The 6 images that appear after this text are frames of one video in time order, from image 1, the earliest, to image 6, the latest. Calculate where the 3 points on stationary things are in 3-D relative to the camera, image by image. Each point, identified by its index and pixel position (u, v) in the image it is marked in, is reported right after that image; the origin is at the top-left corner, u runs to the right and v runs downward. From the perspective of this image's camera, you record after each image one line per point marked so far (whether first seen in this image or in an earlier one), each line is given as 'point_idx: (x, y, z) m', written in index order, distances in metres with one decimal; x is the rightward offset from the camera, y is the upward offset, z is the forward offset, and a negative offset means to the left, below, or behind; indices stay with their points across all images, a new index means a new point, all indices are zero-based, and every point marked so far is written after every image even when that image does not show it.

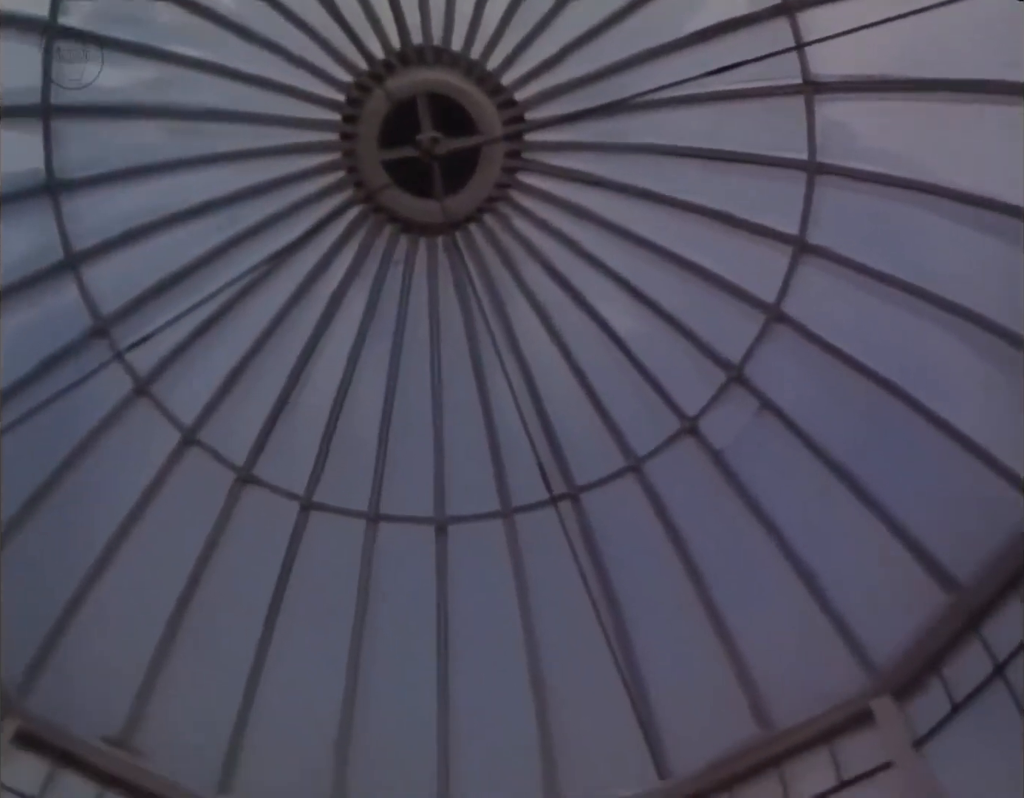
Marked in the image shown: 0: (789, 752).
0: (+2.1, -2.7, +9.6) m
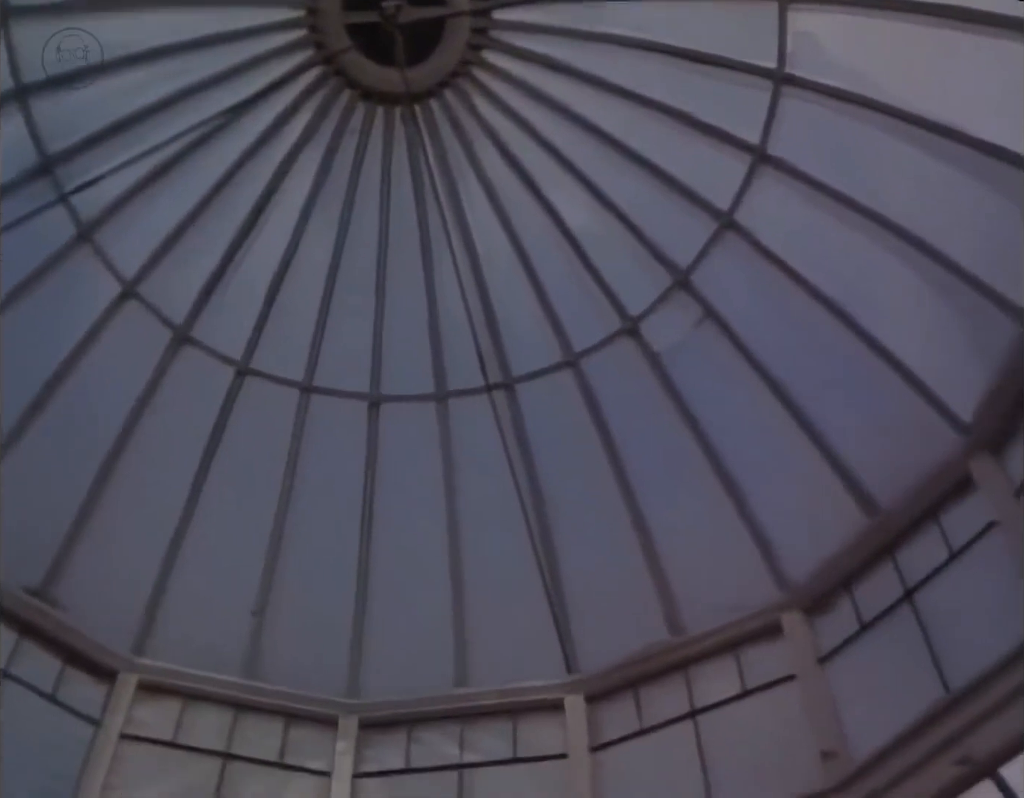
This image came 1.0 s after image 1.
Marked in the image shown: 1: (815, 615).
0: (+1.4, -1.9, +10.2) m
1: (+2.3, -1.6, +10.0) m
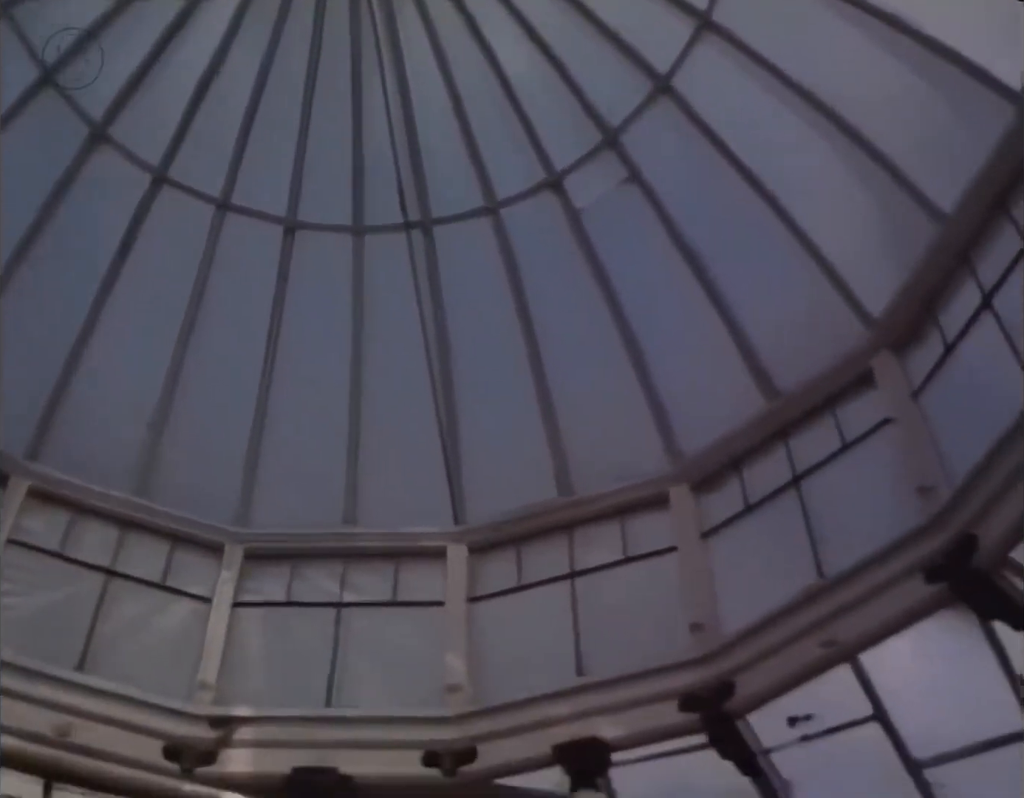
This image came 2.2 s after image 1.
0: (+0.5, -0.9, +10.4) m
1: (+1.4, -0.7, +10.1) m
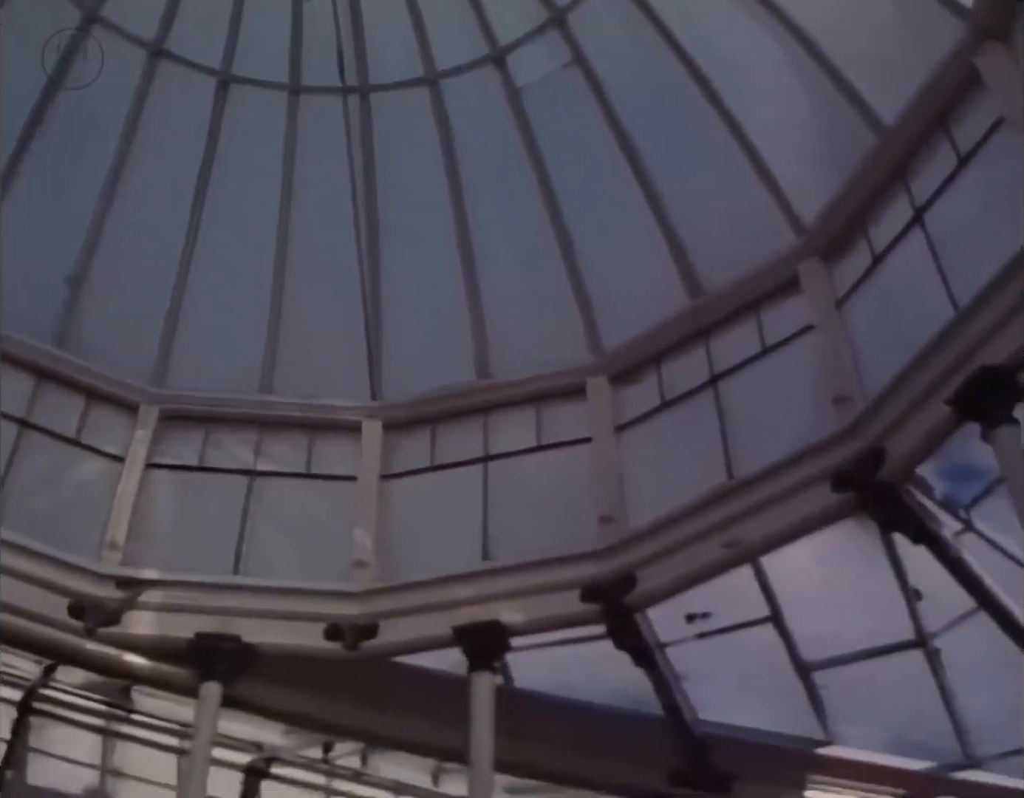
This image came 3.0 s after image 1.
0: (-0.1, 0.0, +10.4) m
1: (+0.8, +0.1, +10.2) m
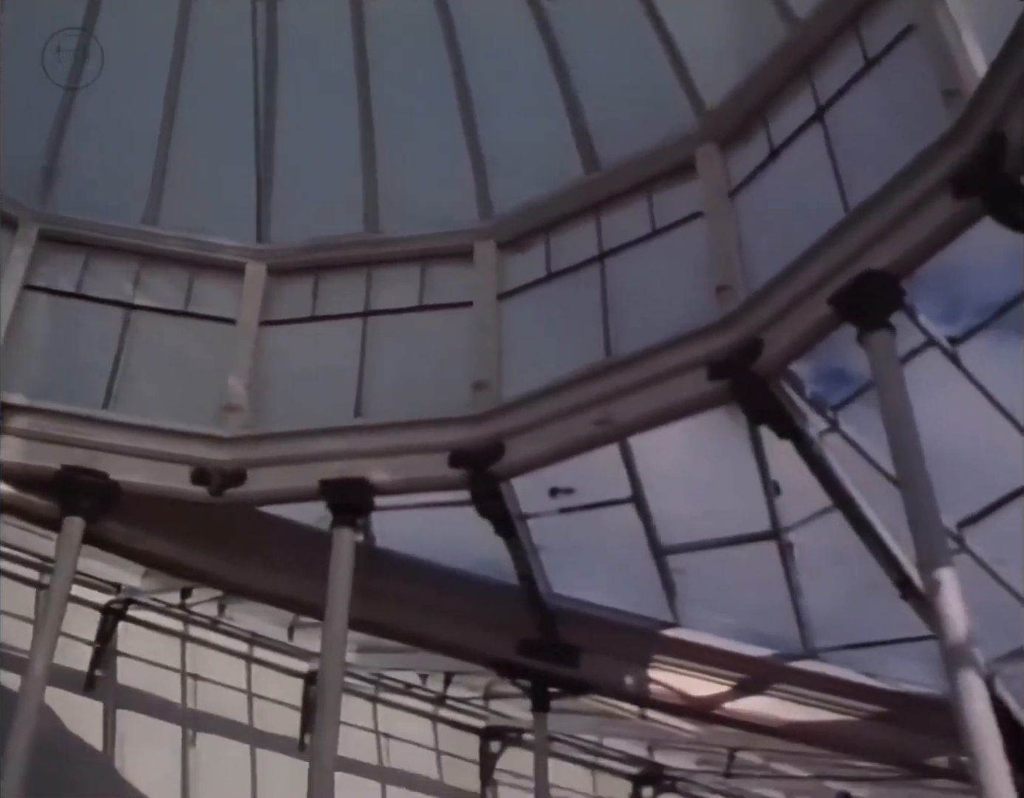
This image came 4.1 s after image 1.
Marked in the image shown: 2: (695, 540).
0: (-0.9, +1.1, +10.3) m
1: (0.0, +1.1, +10.1) m
2: (+1.4, -1.1, +10.1) m
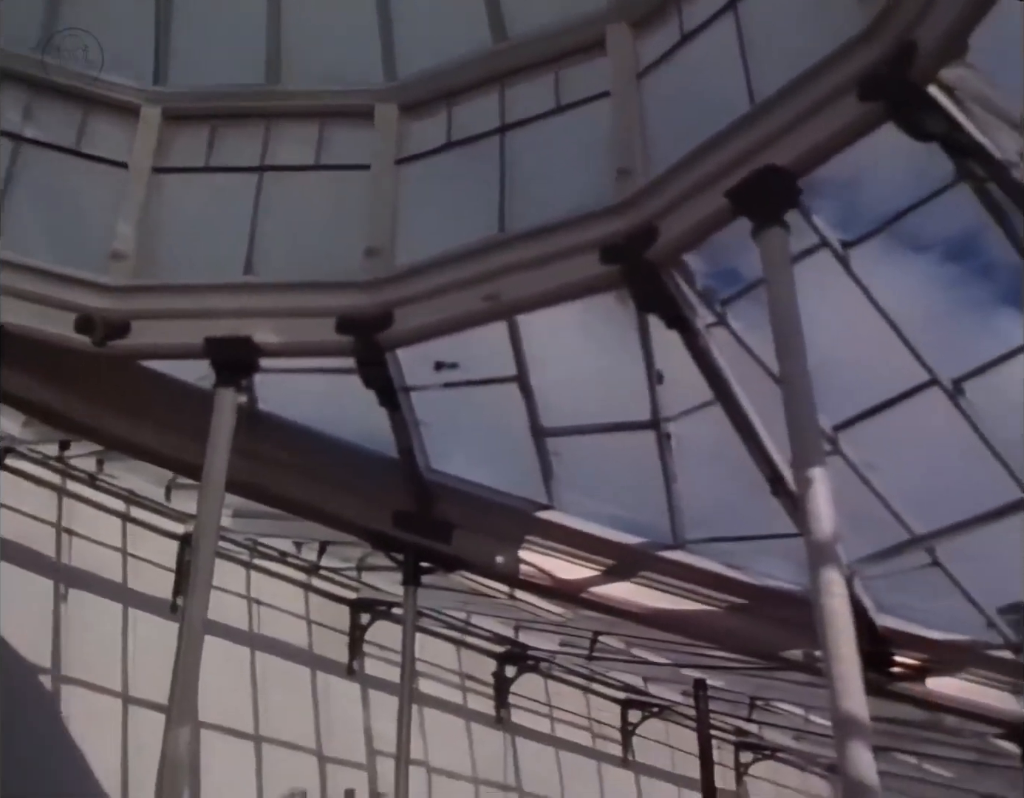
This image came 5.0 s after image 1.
0: (-1.7, +2.1, +10.1) m
1: (-0.7, +2.0, +10.0) m
2: (+0.5, -0.2, +10.1) m
